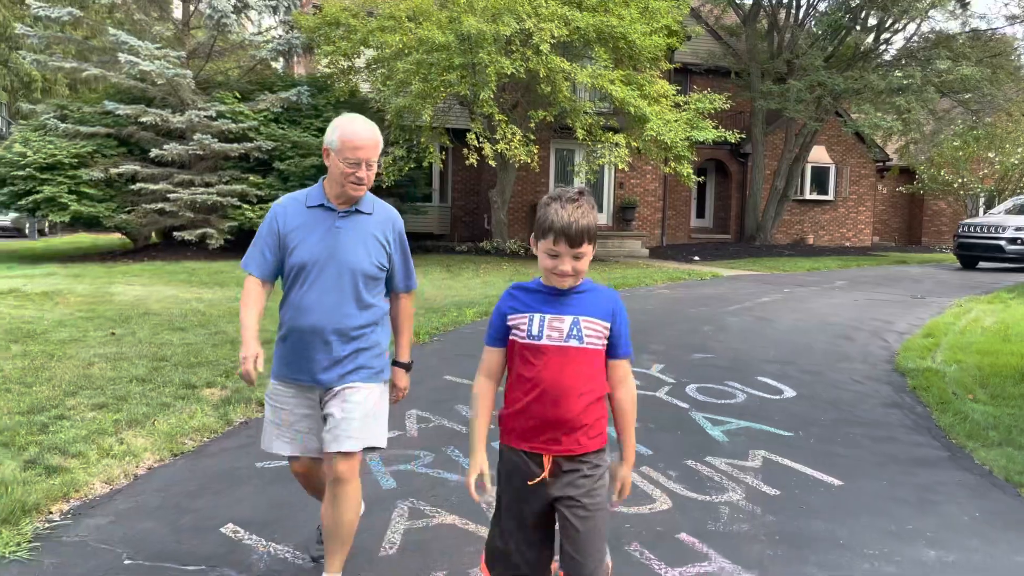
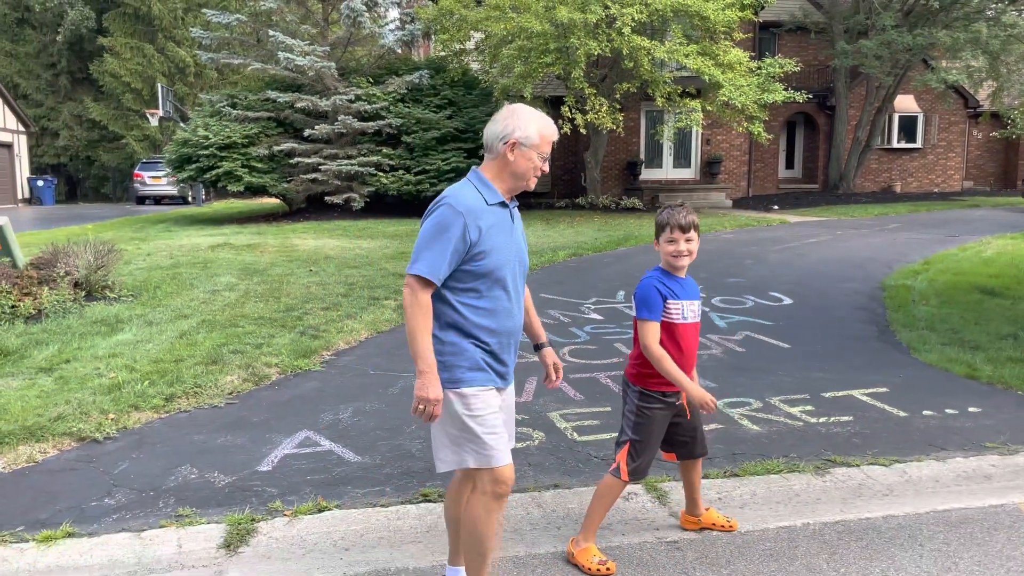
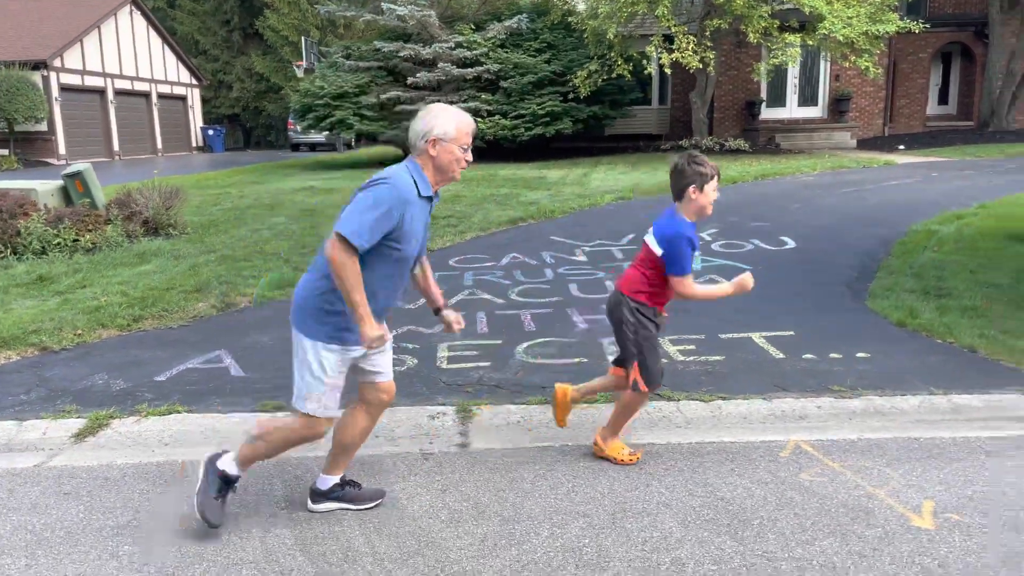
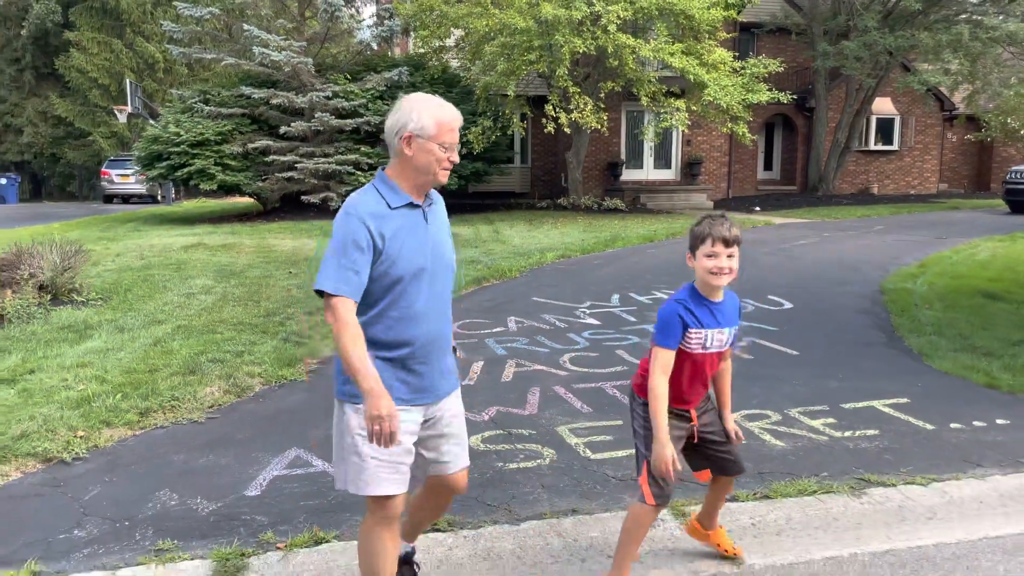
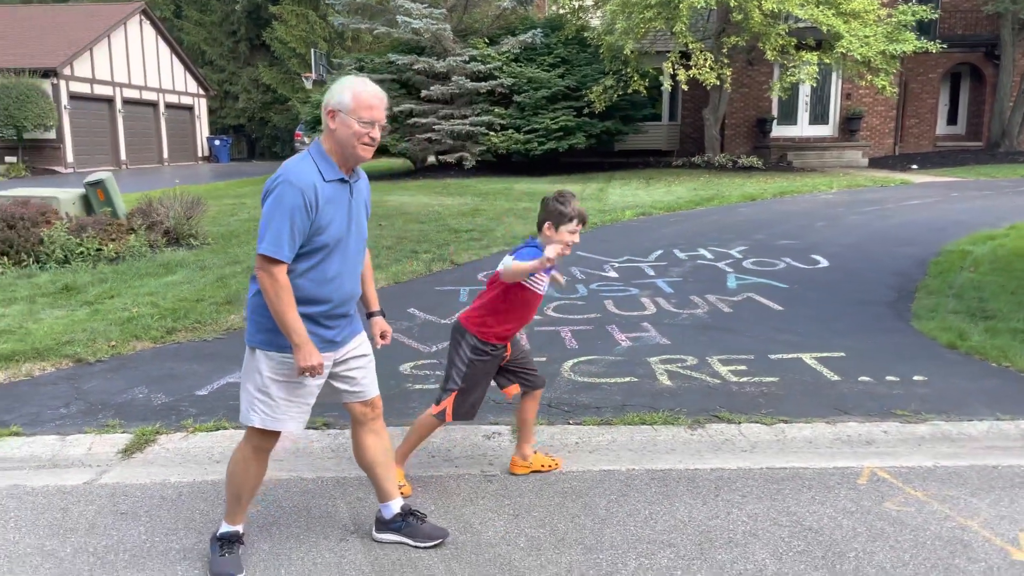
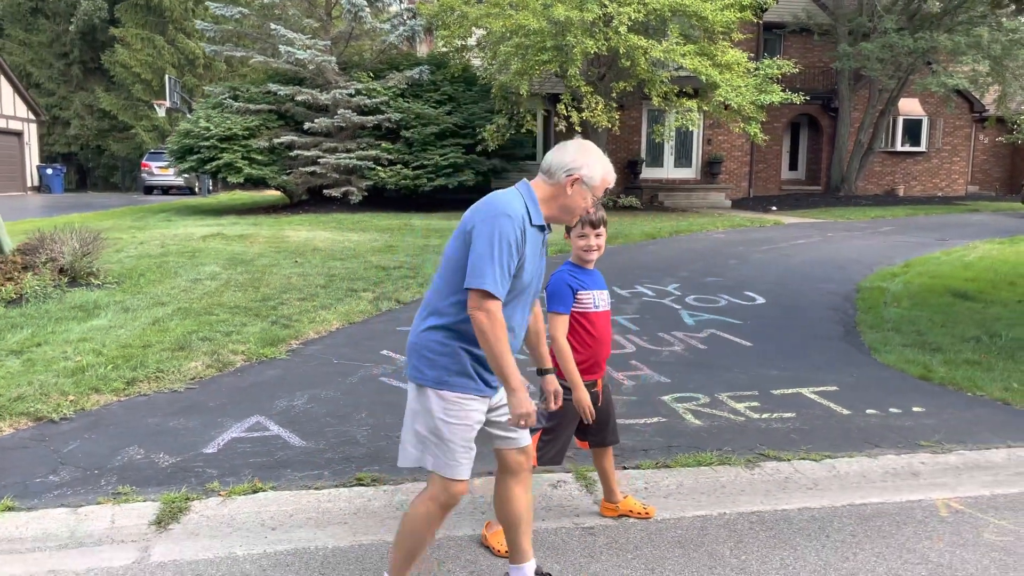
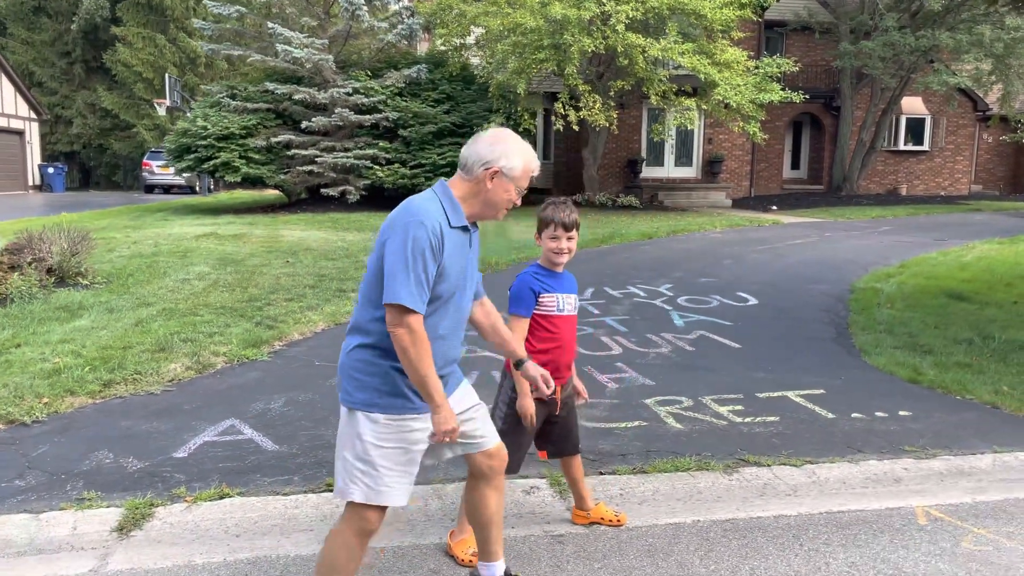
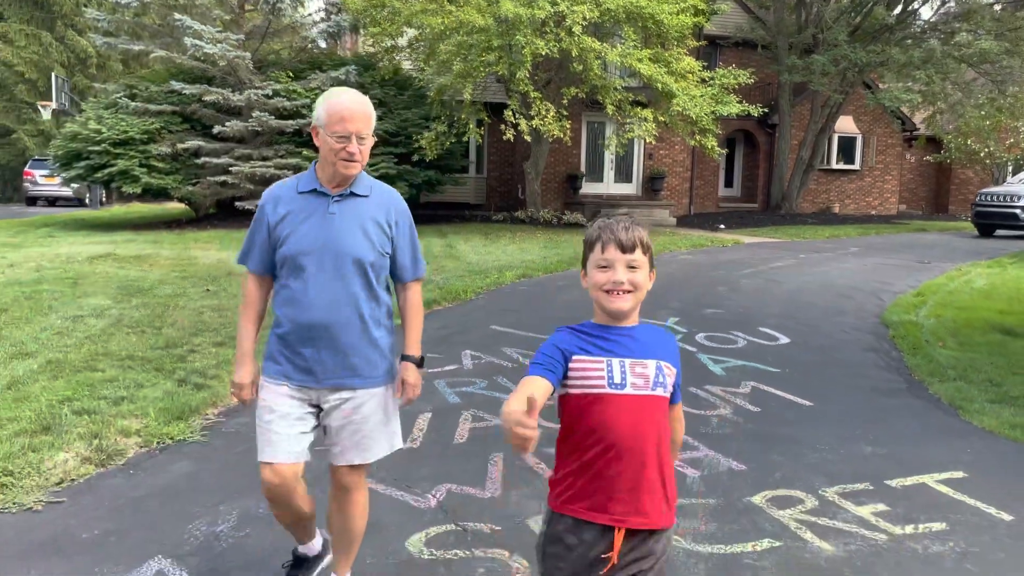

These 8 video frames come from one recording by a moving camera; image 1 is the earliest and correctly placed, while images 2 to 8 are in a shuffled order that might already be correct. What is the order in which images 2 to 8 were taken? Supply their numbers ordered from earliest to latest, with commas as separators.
8, 4, 2, 6, 7, 5, 3
